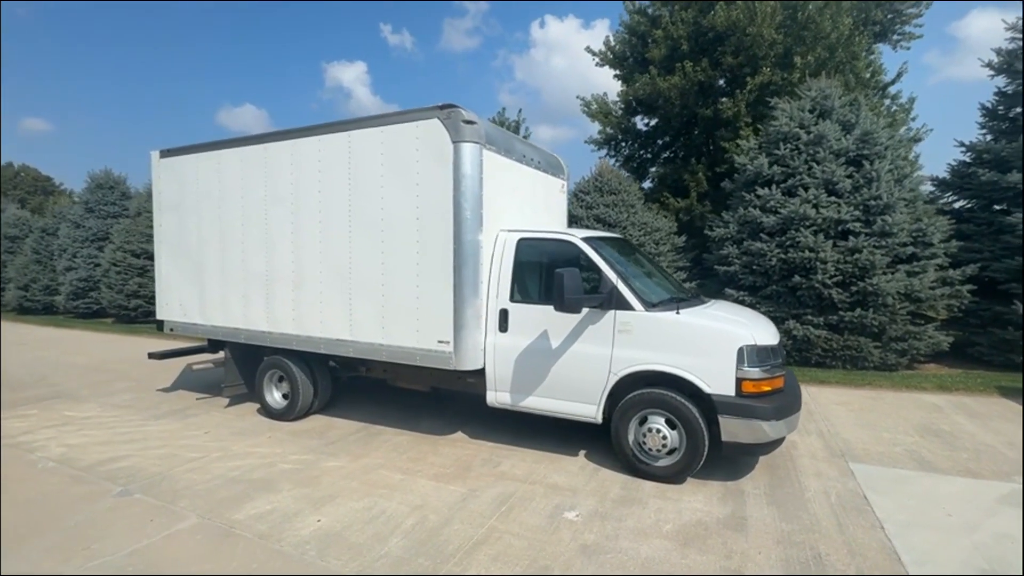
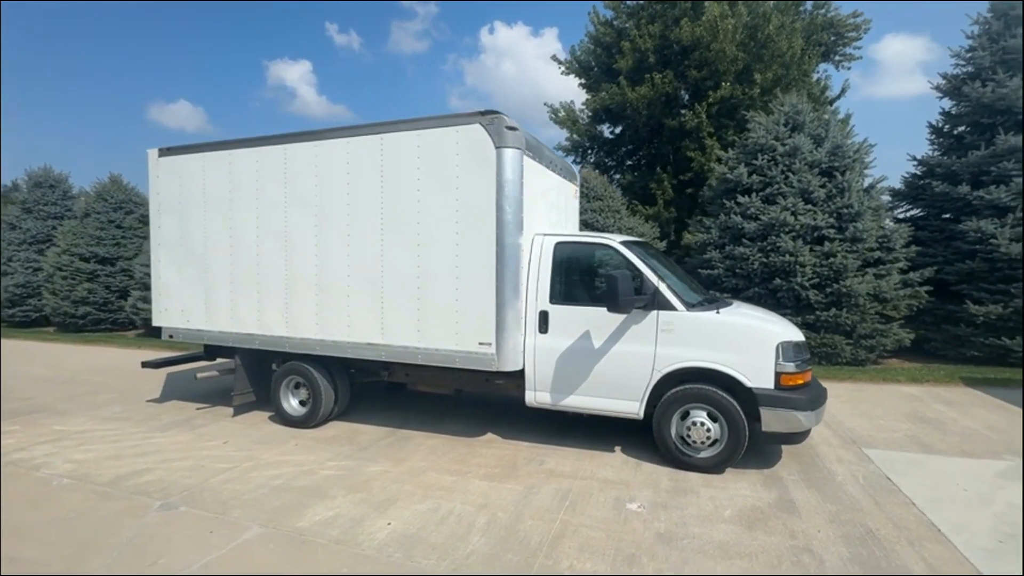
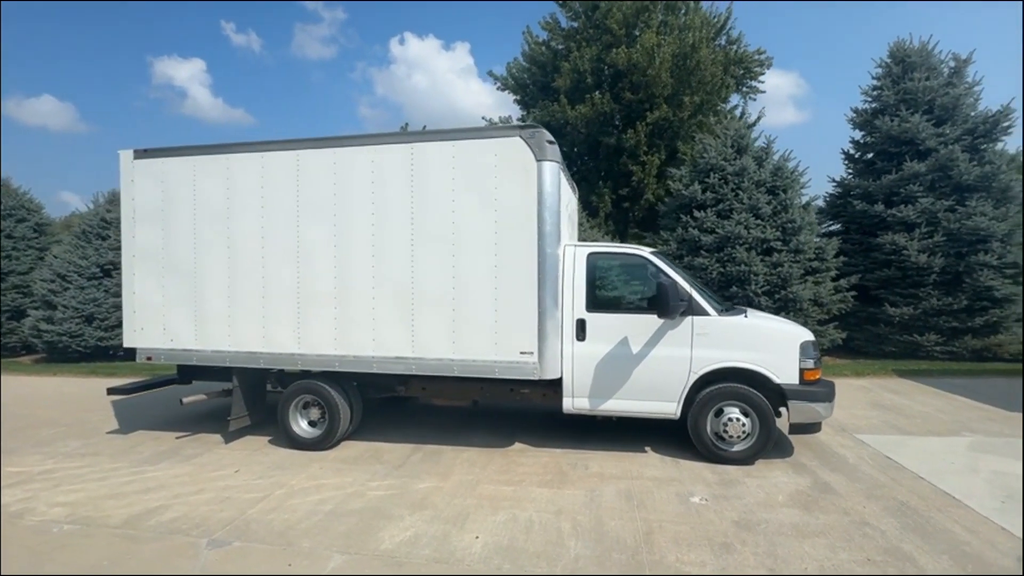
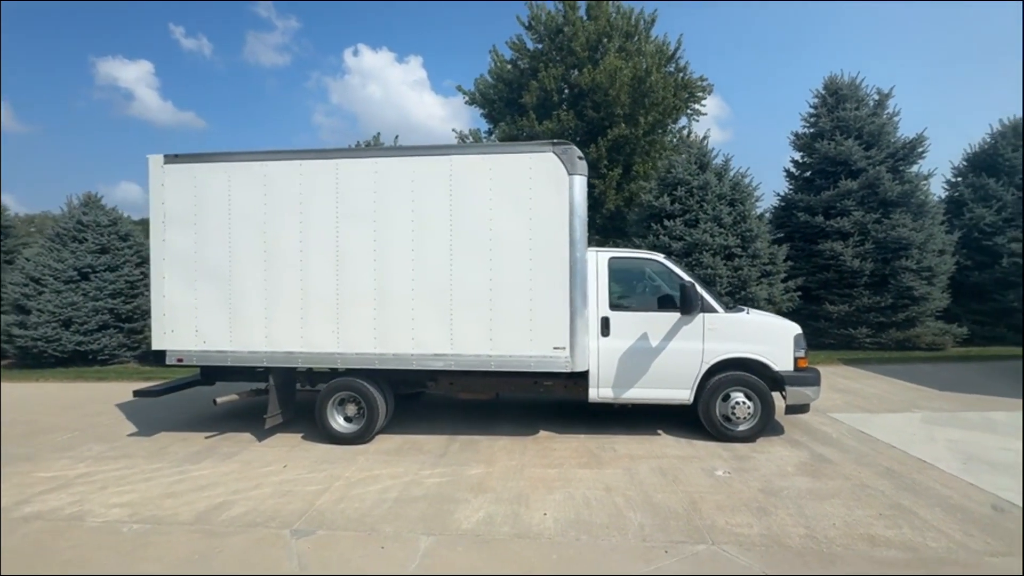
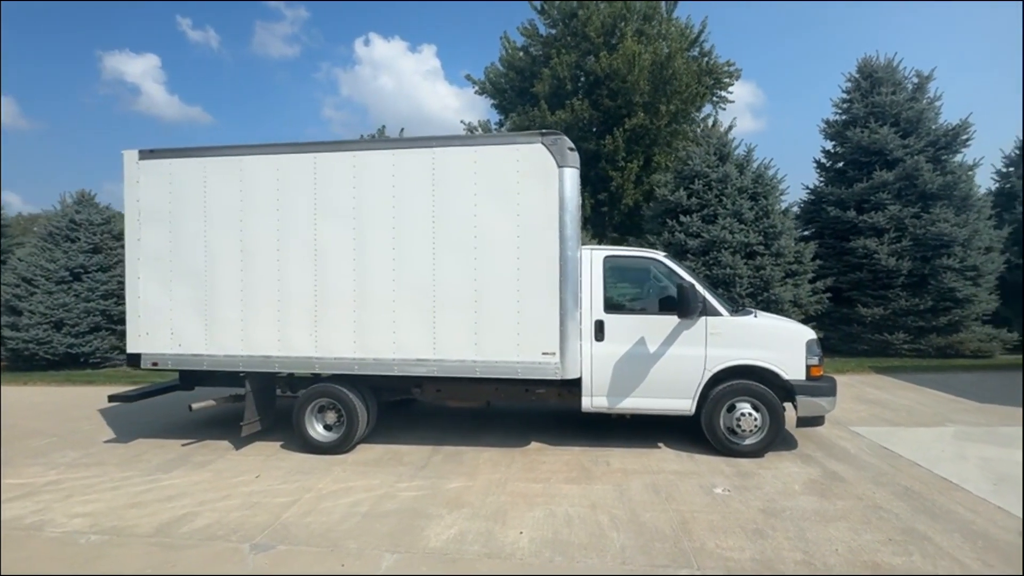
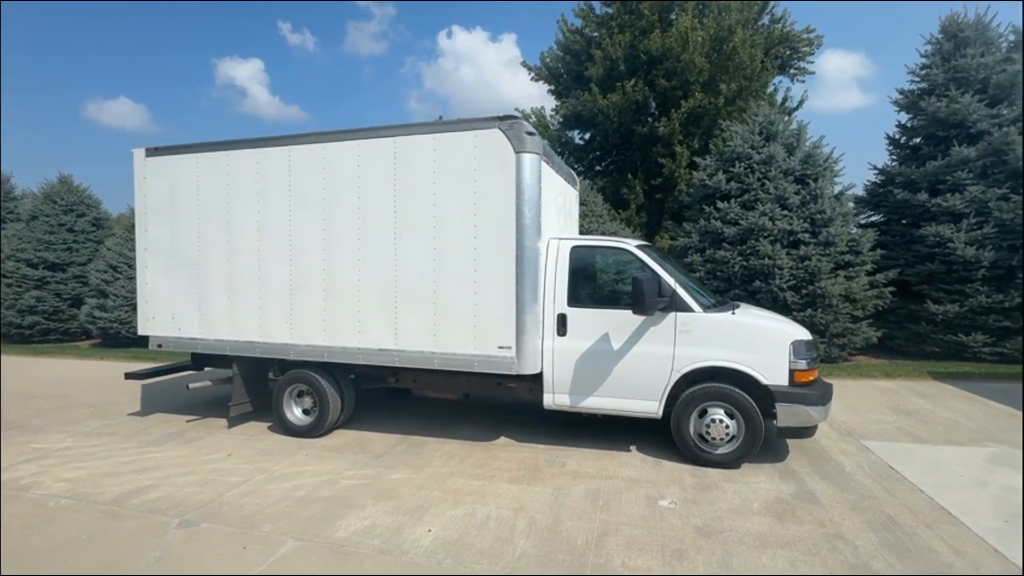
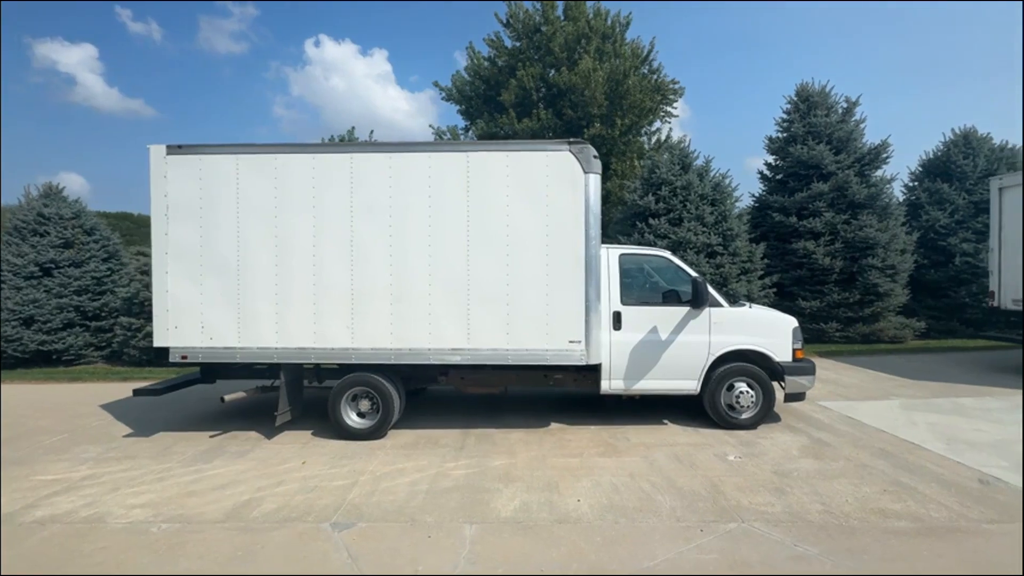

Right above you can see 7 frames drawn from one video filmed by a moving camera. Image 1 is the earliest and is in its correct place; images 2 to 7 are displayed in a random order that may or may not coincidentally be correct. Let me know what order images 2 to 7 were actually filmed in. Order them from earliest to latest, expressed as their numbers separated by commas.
2, 6, 3, 5, 4, 7
